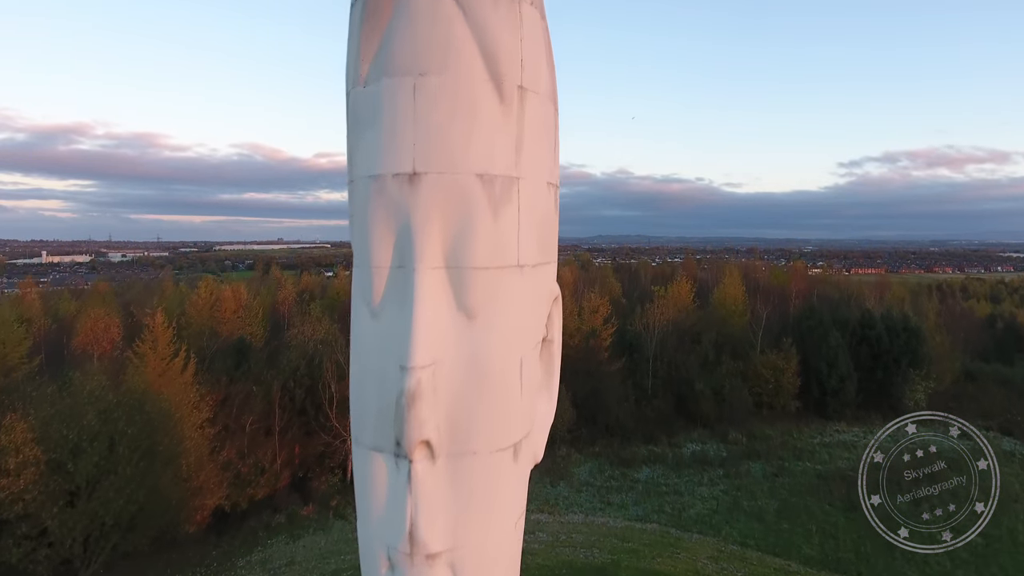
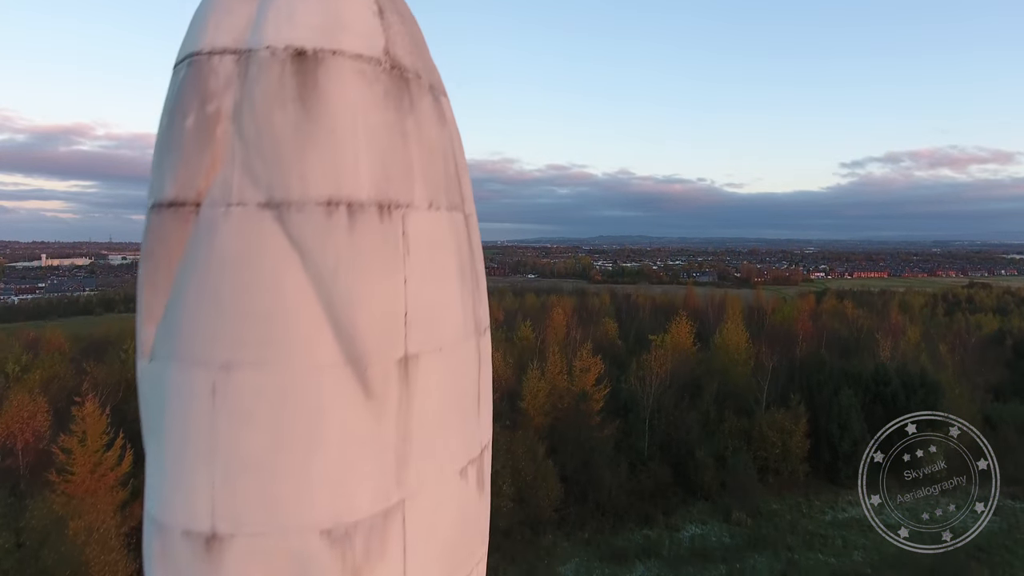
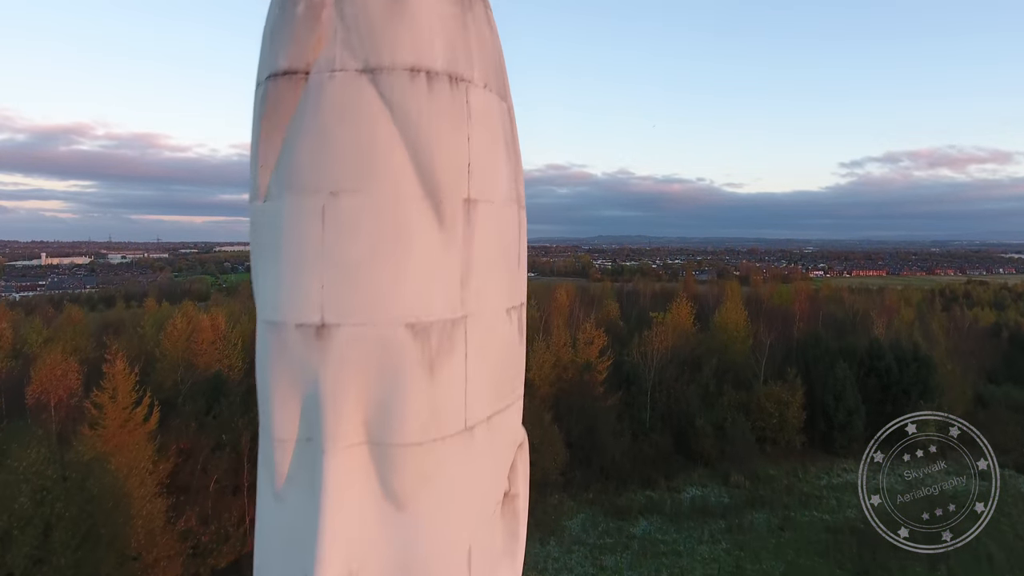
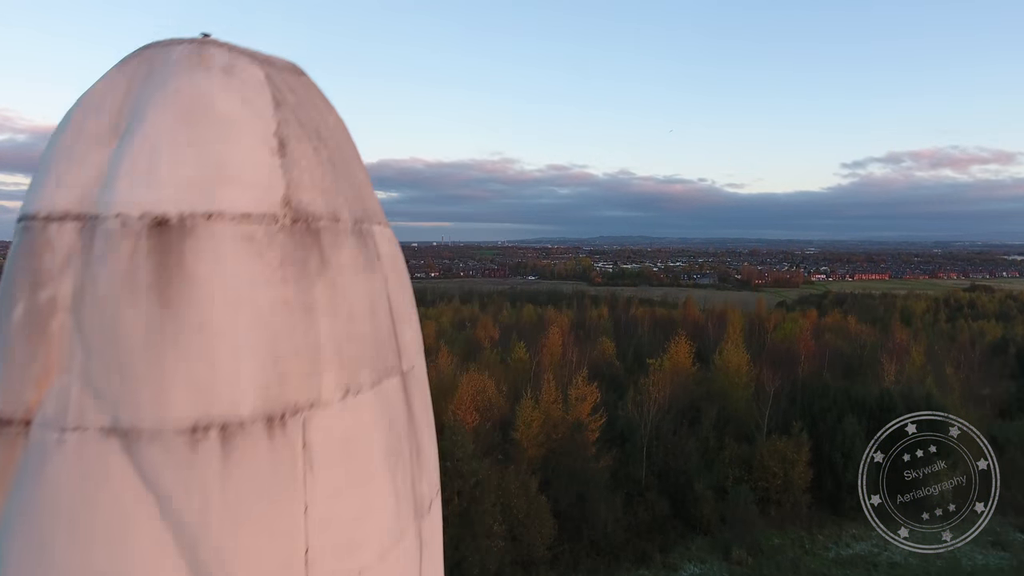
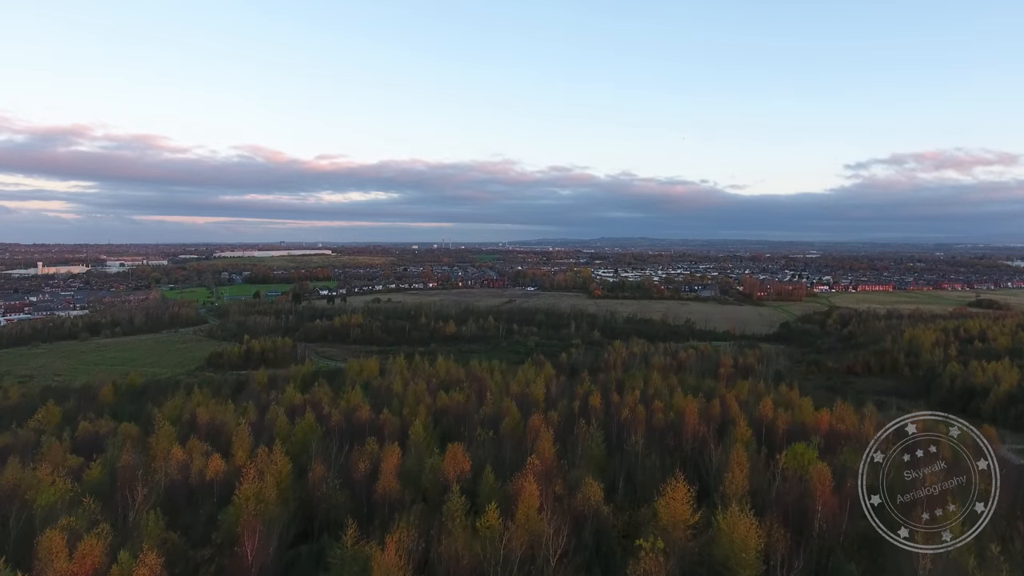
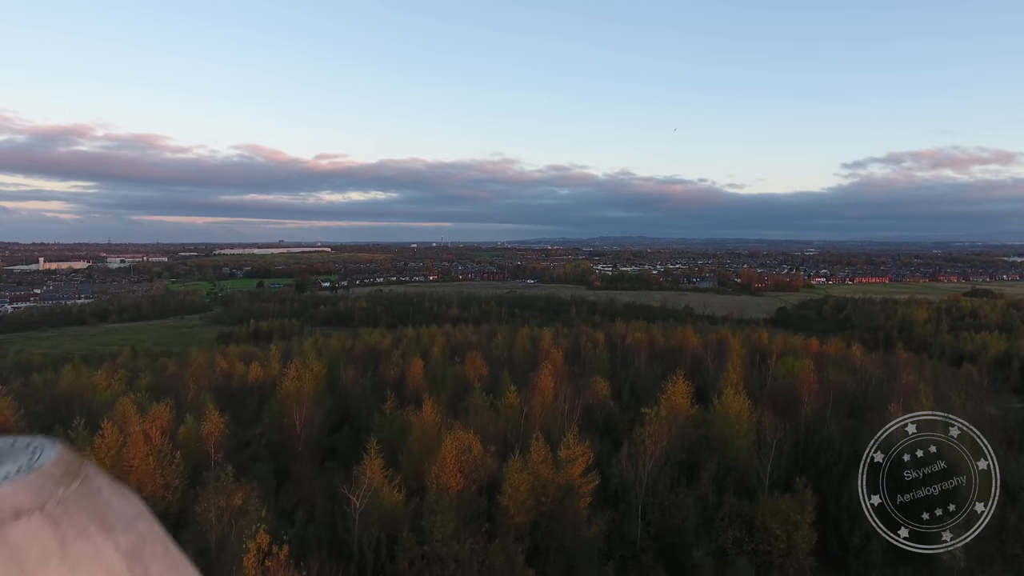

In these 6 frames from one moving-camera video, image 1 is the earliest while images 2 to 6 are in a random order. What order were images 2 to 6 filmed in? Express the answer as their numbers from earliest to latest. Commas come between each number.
3, 2, 4, 6, 5
